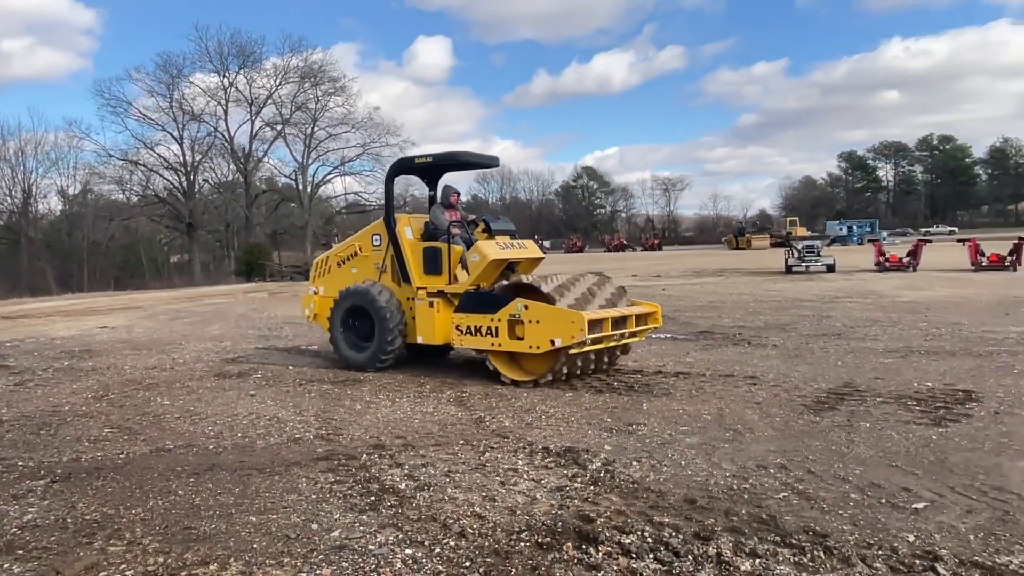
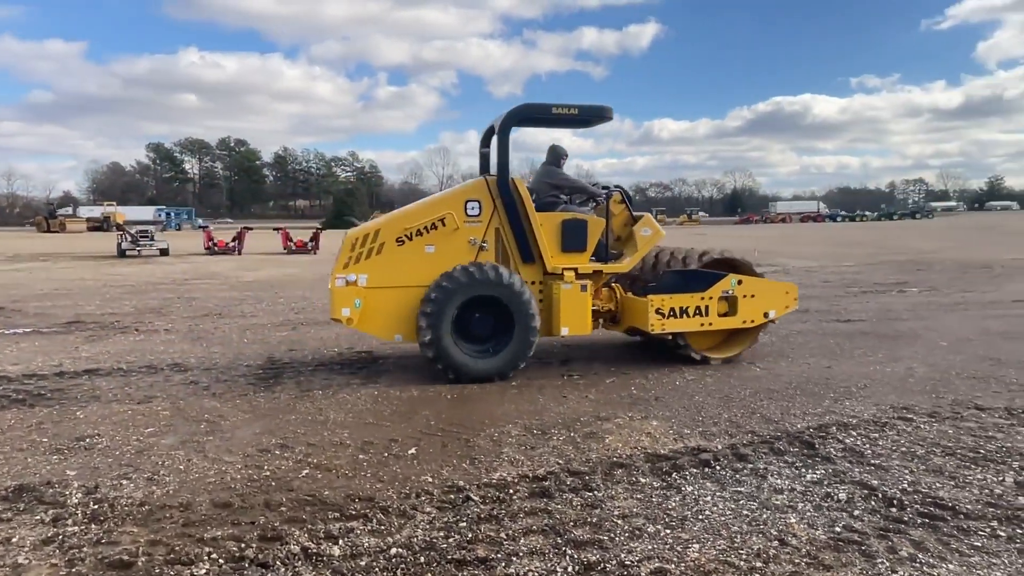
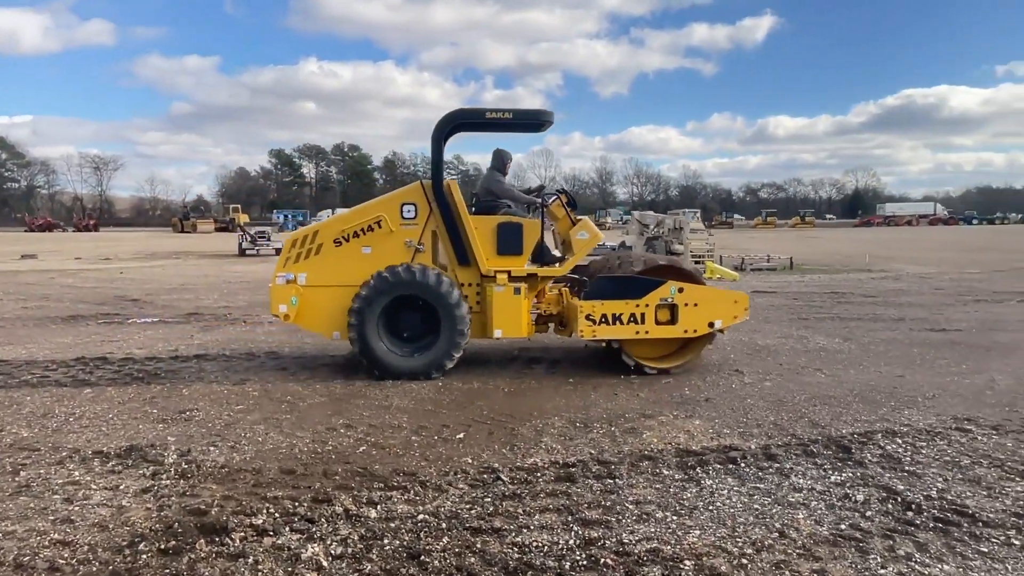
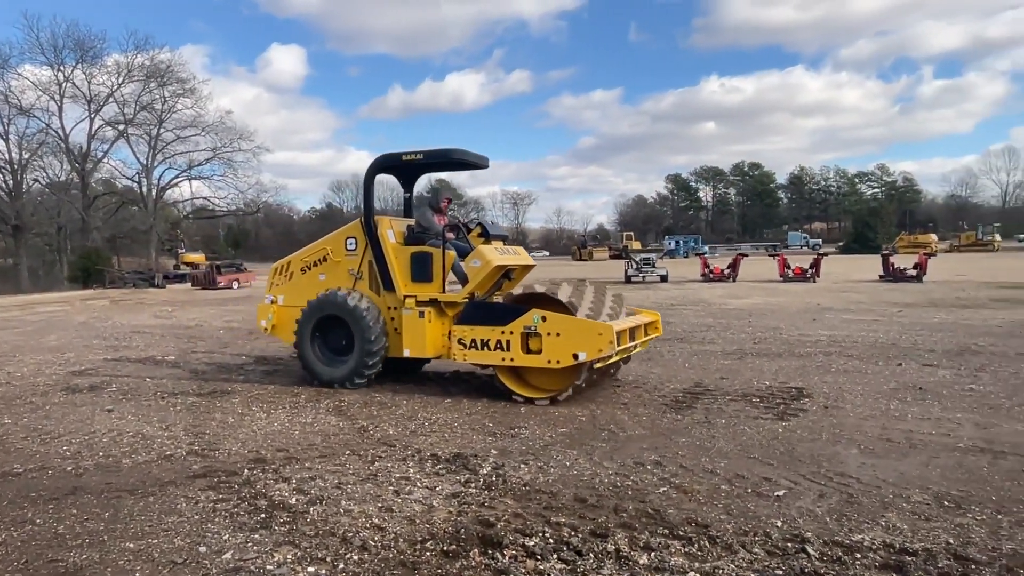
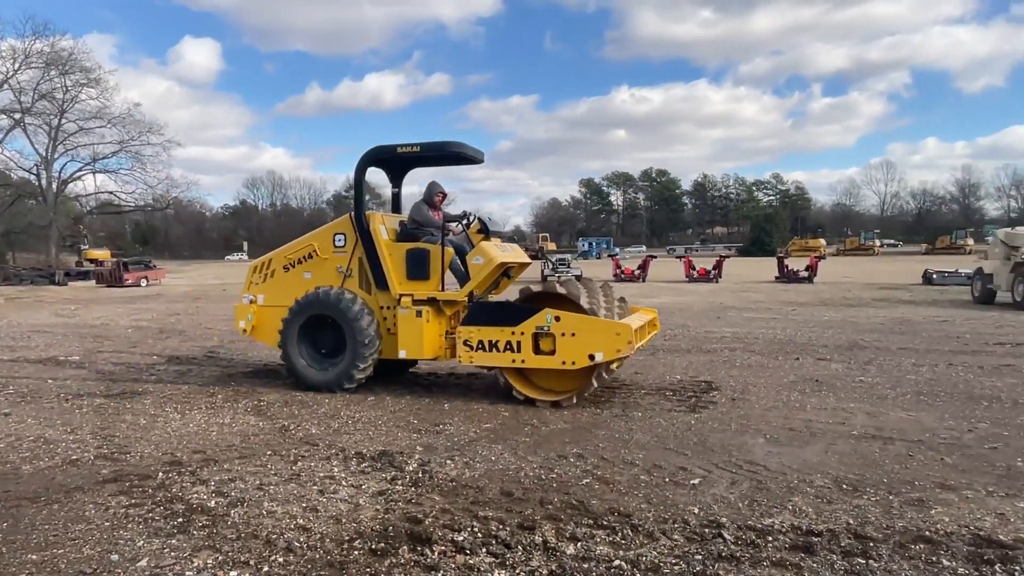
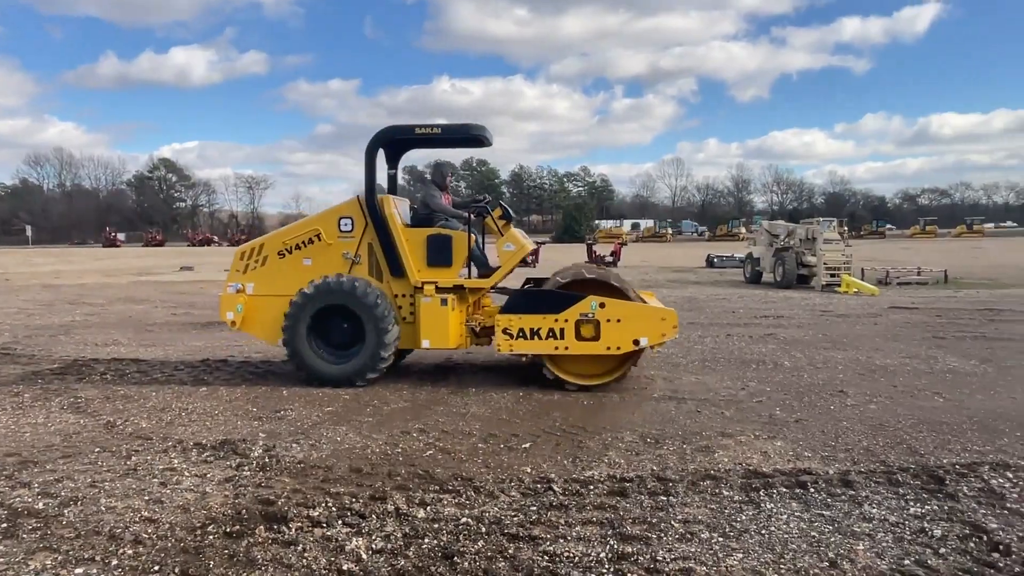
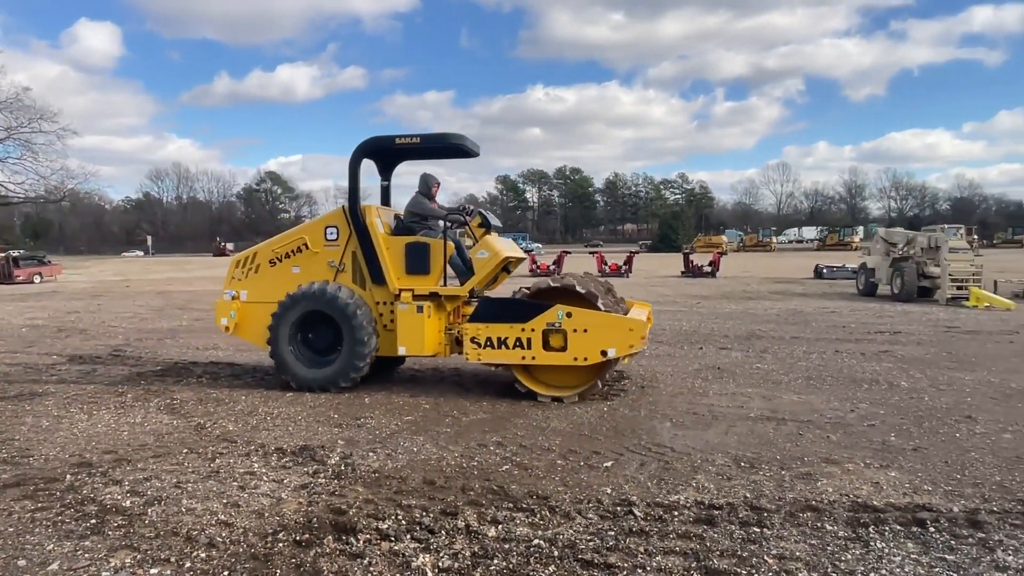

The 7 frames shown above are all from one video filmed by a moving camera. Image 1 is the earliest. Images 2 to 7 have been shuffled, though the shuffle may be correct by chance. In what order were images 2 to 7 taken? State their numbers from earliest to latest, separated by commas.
4, 5, 7, 6, 3, 2
